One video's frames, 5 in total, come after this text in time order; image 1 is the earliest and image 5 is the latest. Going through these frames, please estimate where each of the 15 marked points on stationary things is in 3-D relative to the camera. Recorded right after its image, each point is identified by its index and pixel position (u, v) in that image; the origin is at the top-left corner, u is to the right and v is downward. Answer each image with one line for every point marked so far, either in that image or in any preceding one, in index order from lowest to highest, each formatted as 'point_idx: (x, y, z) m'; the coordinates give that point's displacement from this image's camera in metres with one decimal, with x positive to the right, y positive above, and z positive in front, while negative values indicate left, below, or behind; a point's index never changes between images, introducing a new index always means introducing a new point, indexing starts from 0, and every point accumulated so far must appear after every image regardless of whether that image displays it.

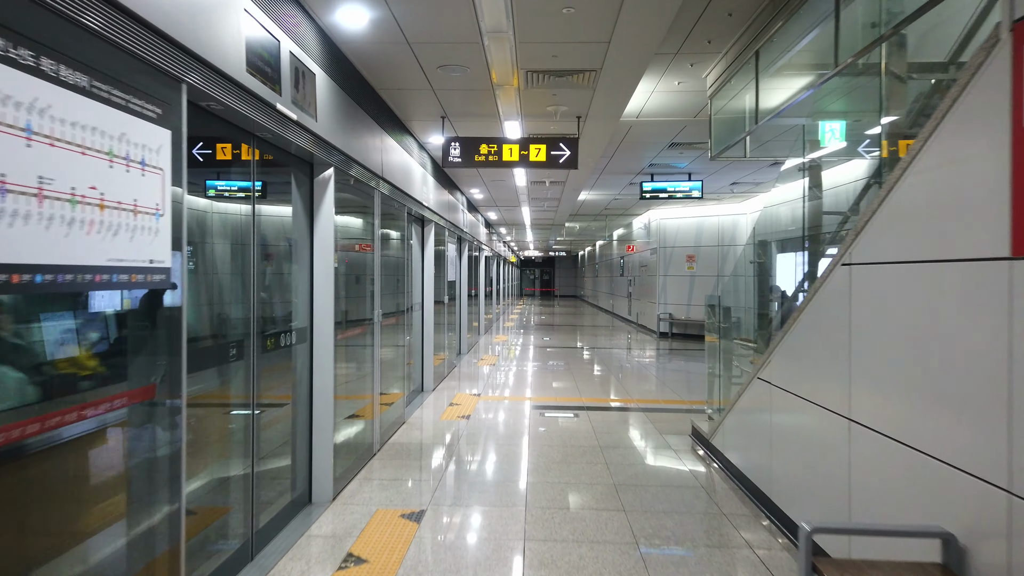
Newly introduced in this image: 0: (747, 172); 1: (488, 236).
0: (+3.2, +1.6, +10.3) m
1: (-0.6, +1.2, +17.2) m
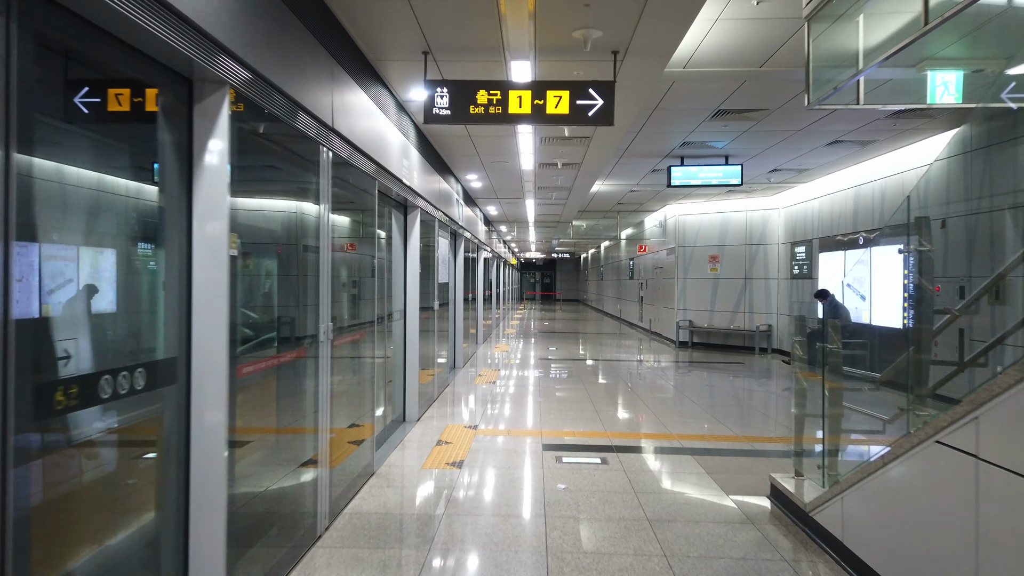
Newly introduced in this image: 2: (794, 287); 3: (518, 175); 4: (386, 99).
0: (+3.3, +1.5, +8.7) m
1: (-0.5, +1.1, +15.6) m
2: (+4.5, 0.0, +11.9) m
3: (+0.1, +1.4, +8.9) m
4: (-0.9, +1.3, +5.3) m
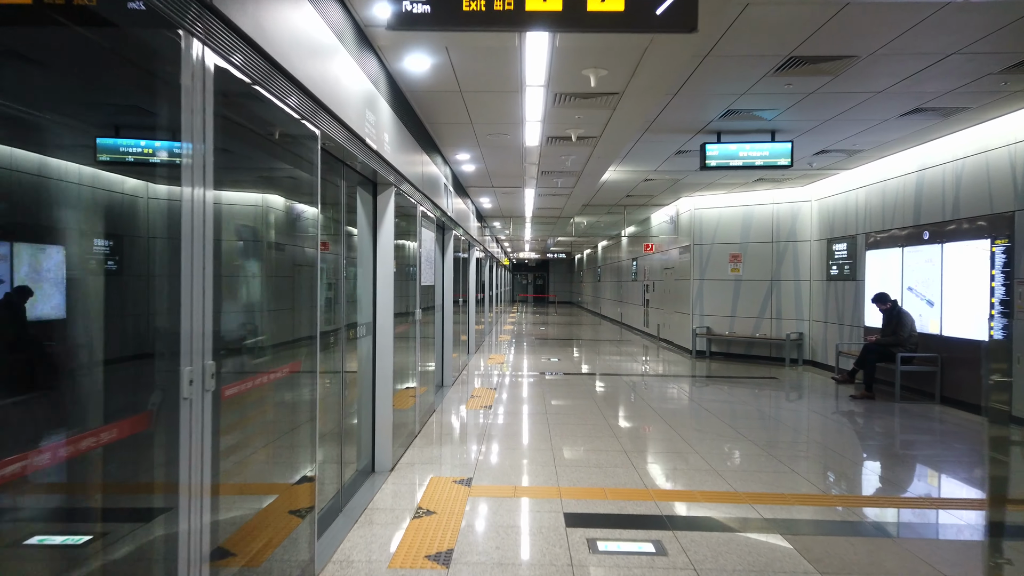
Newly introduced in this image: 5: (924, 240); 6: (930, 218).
0: (+3.3, +1.5, +7.2) m
1: (-0.6, +1.1, +14.0) m
2: (+4.5, 0.0, +10.4) m
3: (+0.1, +1.3, +7.3) m
4: (-0.8, +1.3, +3.7) m
5: (+4.4, +0.5, +8.0) m
6: (+4.4, +0.7, +7.9) m
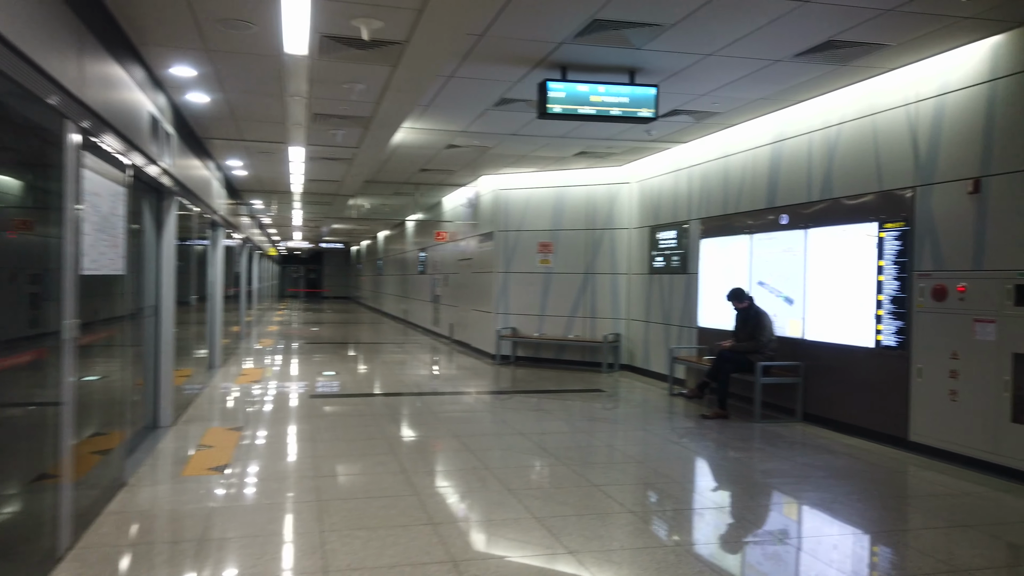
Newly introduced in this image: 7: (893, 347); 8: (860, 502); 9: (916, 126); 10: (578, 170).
0: (+1.6, +1.5, +5.7) m
1: (-4.1, +1.2, +11.0) m
2: (+1.8, 0.0, +9.1) m
3: (-1.5, +1.4, +4.8) m
4: (-1.3, +1.3, +1.1) m
5: (+2.4, +0.6, +6.7) m
6: (+2.5, +0.8, +6.6) m
7: (+2.6, -0.4, +5.1) m
8: (+1.9, -1.2, +4.1) m
9: (+2.8, +1.1, +5.1) m
10: (+0.9, +1.6, +10.1) m
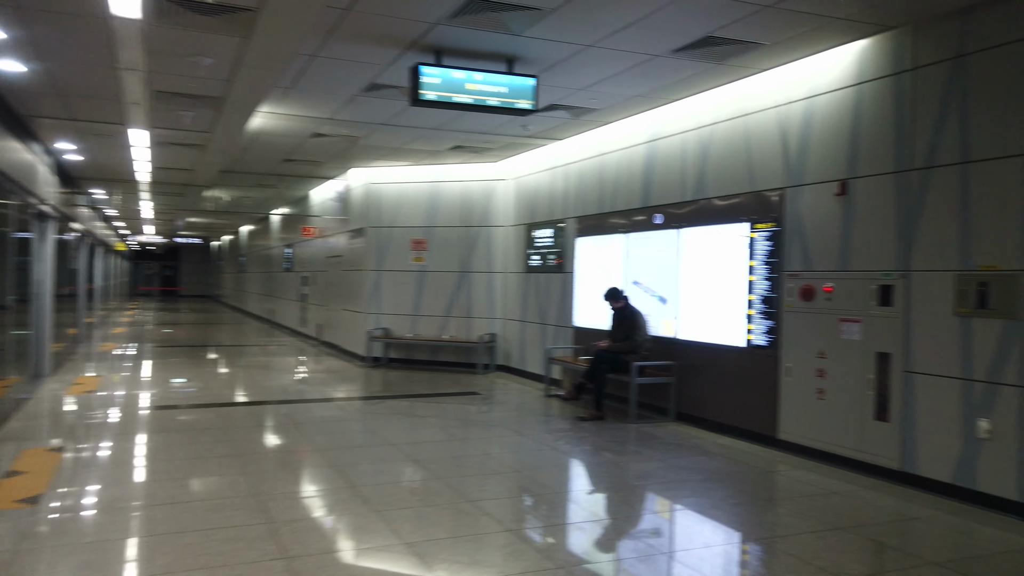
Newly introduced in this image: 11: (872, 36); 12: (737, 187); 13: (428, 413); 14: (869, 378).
0: (+0.6, +1.5, +5.5) m
1: (-5.9, +1.2, +9.9) m
2: (+0.3, 0.0, +8.9) m
3: (-2.3, +1.4, +4.2) m
4: (-1.5, +1.3, +0.5) m
5: (+1.3, +0.6, +6.7) m
6: (+1.4, +0.8, +6.6) m
7: (+1.8, -0.4, +5.2) m
8: (+1.2, -1.2, +4.1) m
9: (+1.9, +1.1, +5.2) m
10: (-0.8, +1.6, +9.8) m
11: (+2.1, +1.4, +4.3) m
12: (+1.7, +0.8, +5.6) m
13: (-0.9, -1.3, +7.6) m
14: (+2.1, -0.5, +4.3) m
